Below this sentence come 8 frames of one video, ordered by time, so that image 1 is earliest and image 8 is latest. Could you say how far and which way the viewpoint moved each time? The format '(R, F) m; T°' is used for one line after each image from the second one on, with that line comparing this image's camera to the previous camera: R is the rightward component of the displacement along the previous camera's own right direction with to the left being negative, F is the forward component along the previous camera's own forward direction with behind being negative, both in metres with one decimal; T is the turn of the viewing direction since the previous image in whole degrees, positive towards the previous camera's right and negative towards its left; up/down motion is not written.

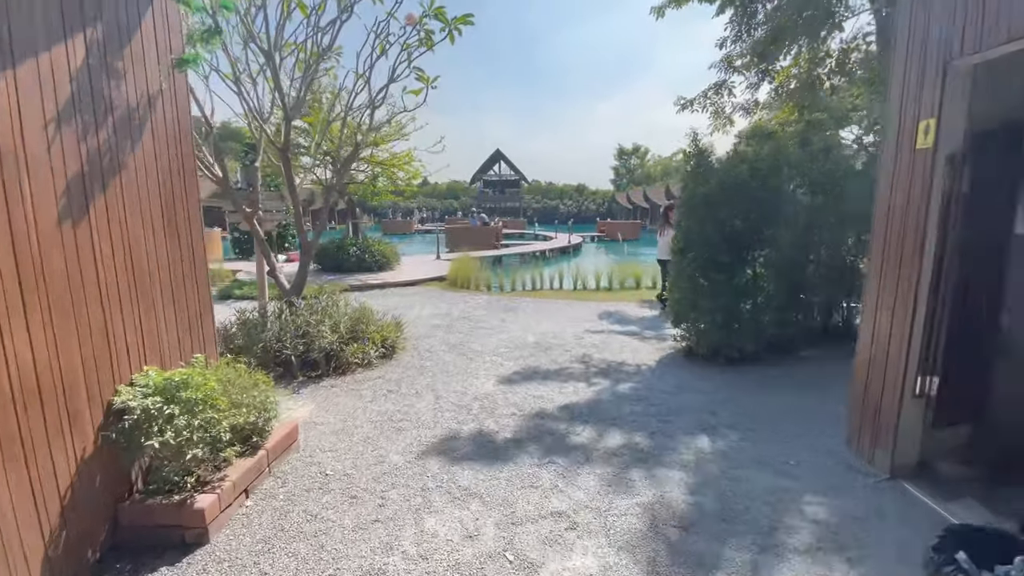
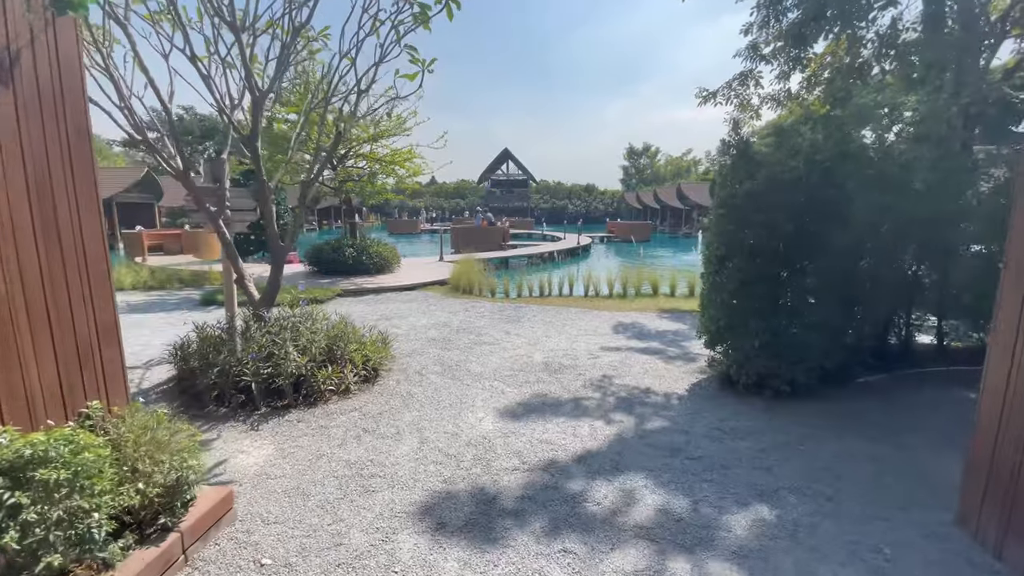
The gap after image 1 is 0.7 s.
(0.0, +0.8) m; -1°
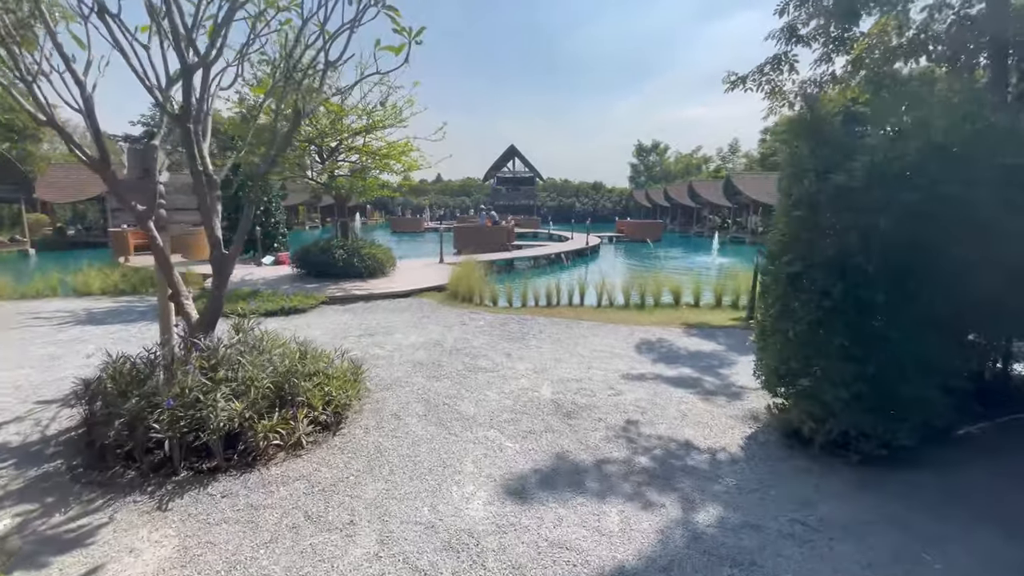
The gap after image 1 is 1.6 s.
(0.0, +1.0) m; -1°
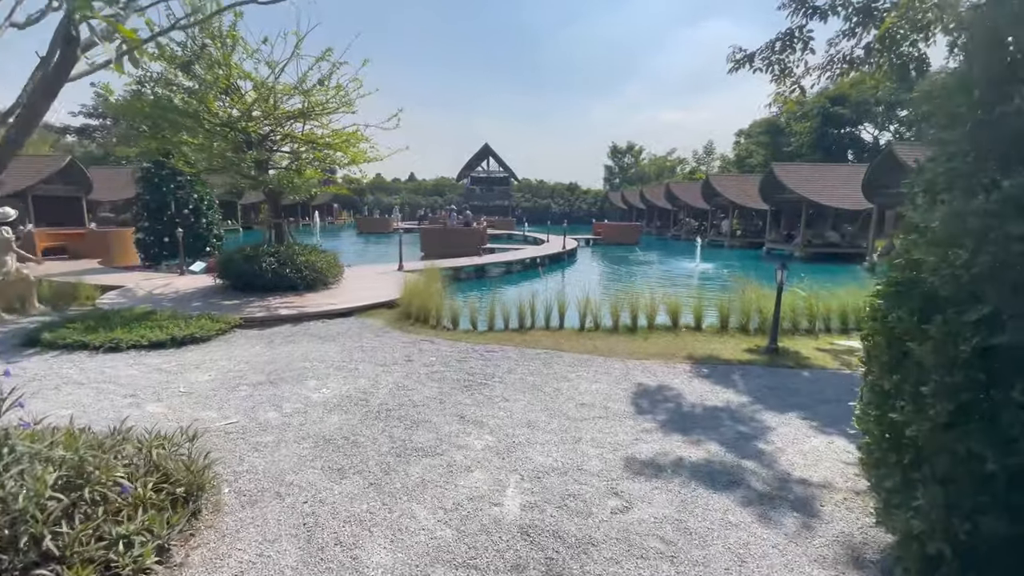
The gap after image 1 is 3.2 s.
(+0.2, +1.7) m; +3°
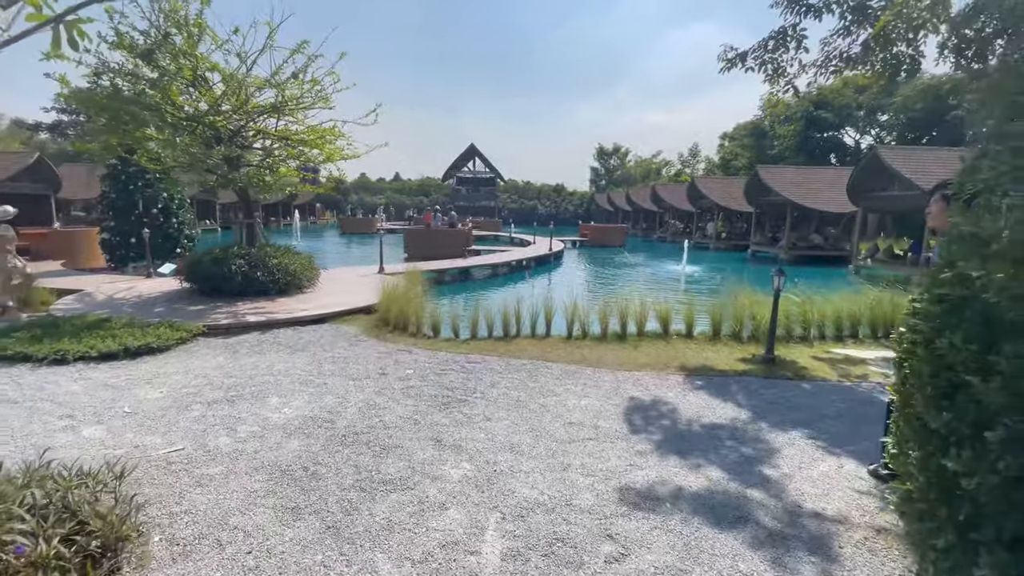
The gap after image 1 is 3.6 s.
(0.0, +0.4) m; +2°
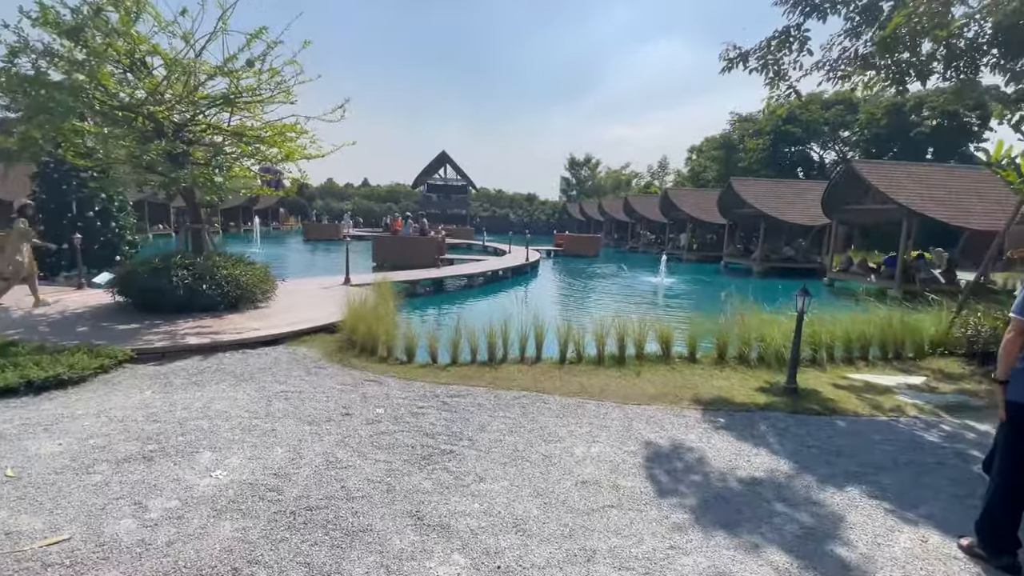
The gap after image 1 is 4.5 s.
(-0.2, +0.8) m; +4°
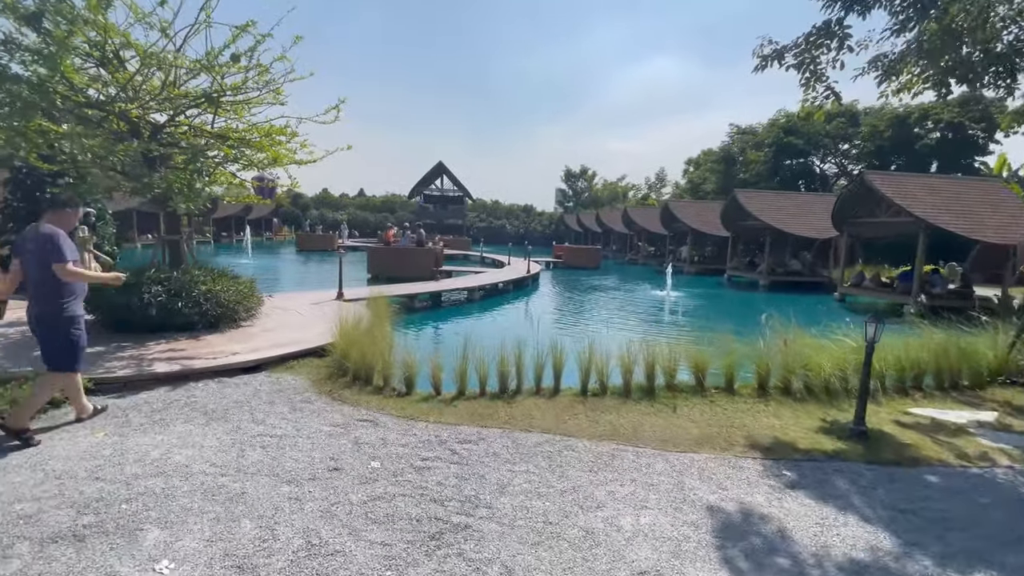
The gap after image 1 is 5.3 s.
(-0.2, +0.7) m; +1°
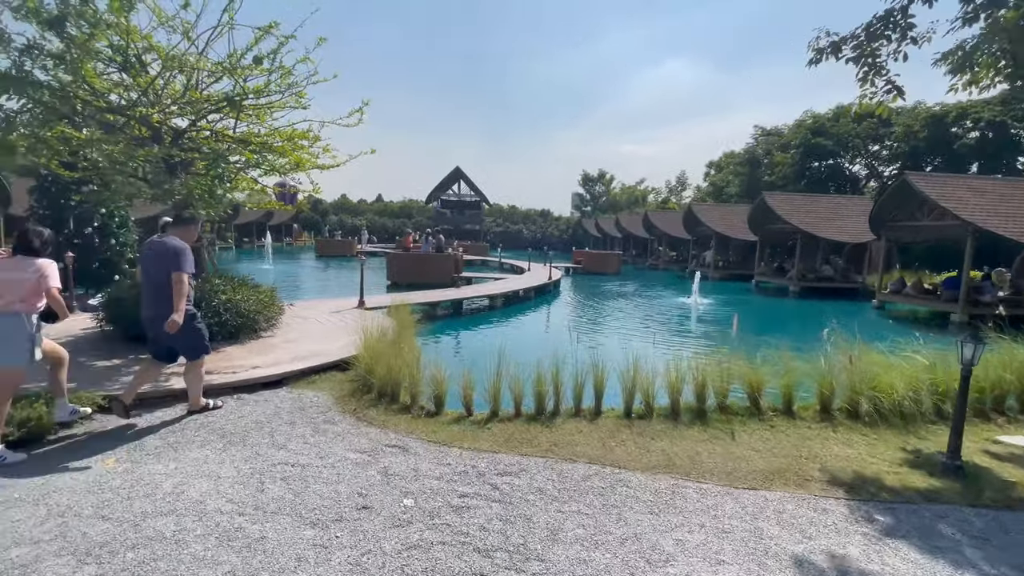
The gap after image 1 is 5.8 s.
(-0.2, +0.4) m; -2°
